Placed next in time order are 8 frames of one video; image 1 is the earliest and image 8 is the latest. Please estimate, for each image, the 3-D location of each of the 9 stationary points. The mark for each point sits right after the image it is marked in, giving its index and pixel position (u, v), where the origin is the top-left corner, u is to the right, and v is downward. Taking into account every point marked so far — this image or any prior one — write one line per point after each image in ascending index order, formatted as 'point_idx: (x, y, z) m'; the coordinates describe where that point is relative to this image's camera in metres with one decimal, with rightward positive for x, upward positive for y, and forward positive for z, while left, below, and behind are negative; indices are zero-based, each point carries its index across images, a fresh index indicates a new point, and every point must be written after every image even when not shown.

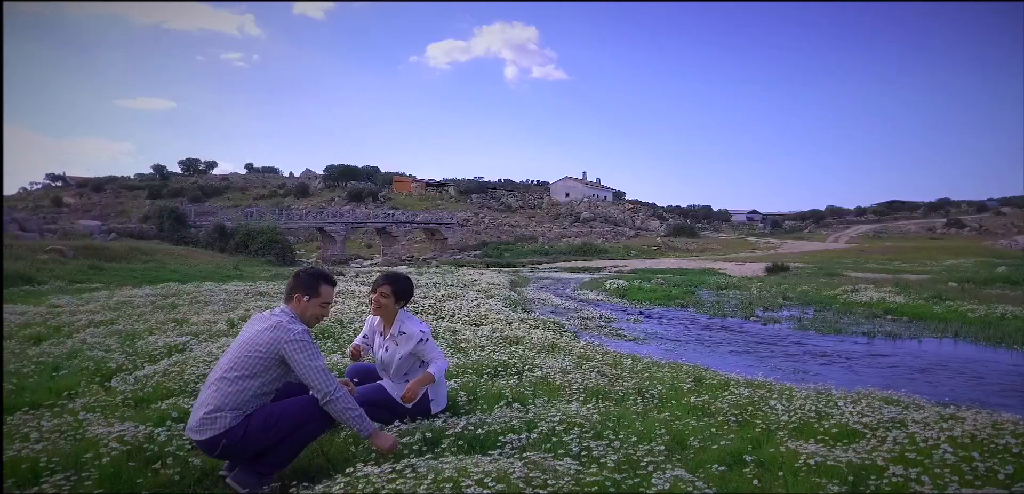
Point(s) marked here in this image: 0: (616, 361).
0: (+1.9, -2.0, +11.1) m
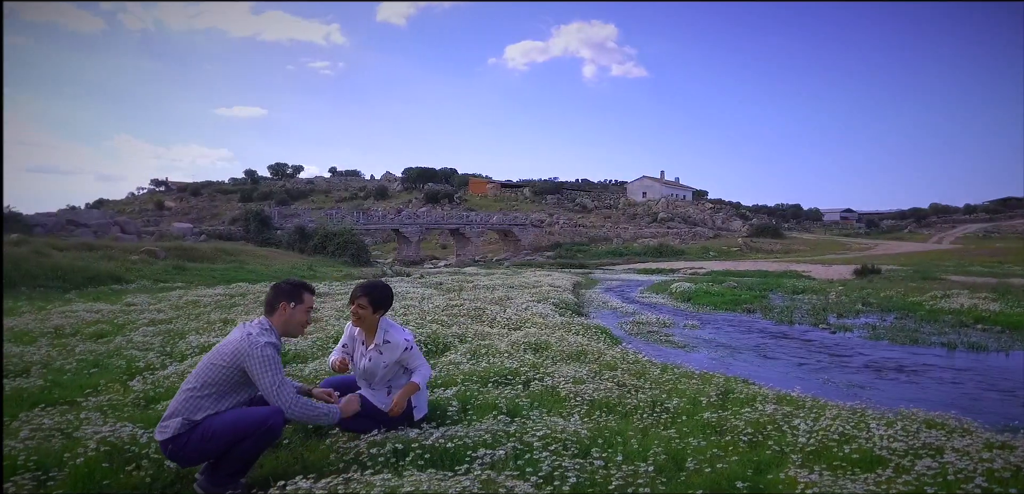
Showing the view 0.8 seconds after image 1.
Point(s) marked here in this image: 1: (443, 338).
0: (+2.3, -2.1, +10.6) m
1: (-1.4, -1.7, +11.6) m
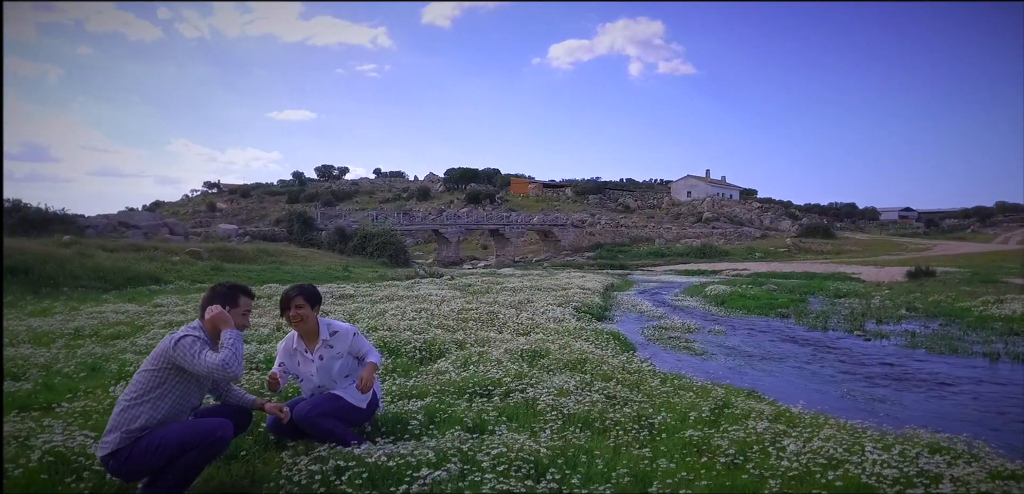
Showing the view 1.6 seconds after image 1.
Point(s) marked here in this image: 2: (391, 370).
0: (+2.2, -2.2, +10.1) m
1: (-1.4, -1.8, +11.4) m
2: (-1.8, -1.8, +9.0) m
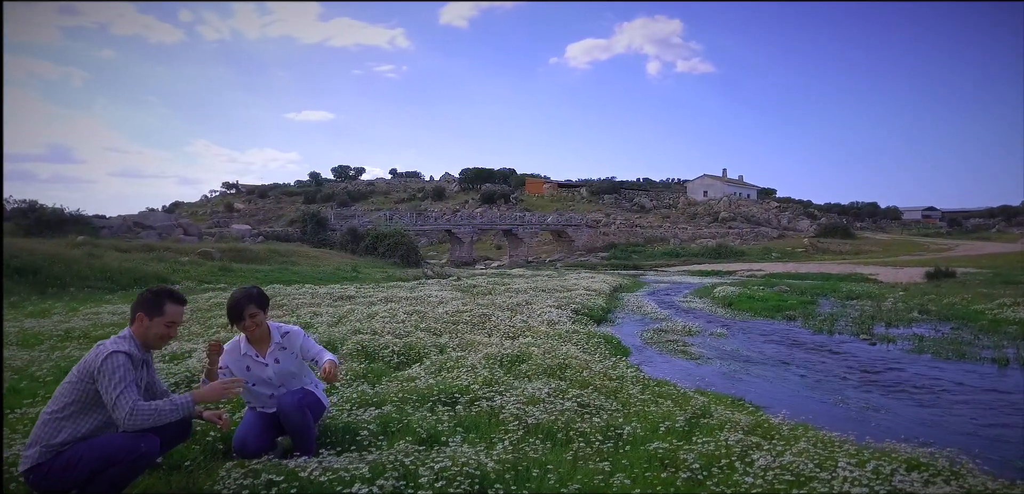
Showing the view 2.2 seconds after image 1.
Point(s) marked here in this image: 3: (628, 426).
0: (+1.8, -2.2, +9.9) m
1: (-1.7, -1.9, +11.2) m
2: (-2.2, -1.9, +8.8) m
3: (+1.4, -2.2, +7.4) m
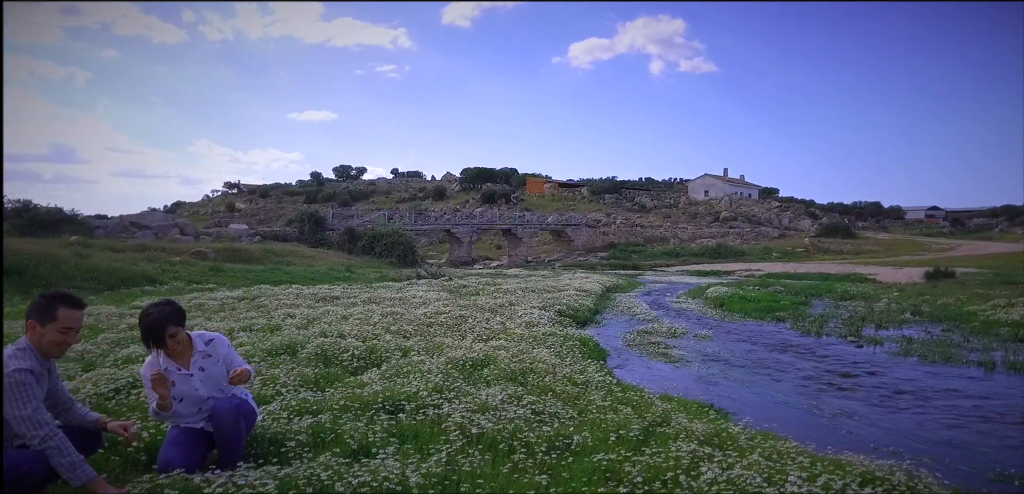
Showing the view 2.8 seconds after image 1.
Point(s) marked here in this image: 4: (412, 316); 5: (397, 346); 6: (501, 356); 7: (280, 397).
0: (+1.2, -2.2, +9.6) m
1: (-2.3, -1.9, +10.9) m
2: (-2.9, -1.9, +8.5) m
3: (+0.8, -2.2, +7.1) m
4: (-2.8, -1.9, +17.2) m
5: (-2.2, -1.9, +11.6) m
6: (-0.2, -2.1, +11.4) m
7: (-2.9, -1.9, +7.6) m
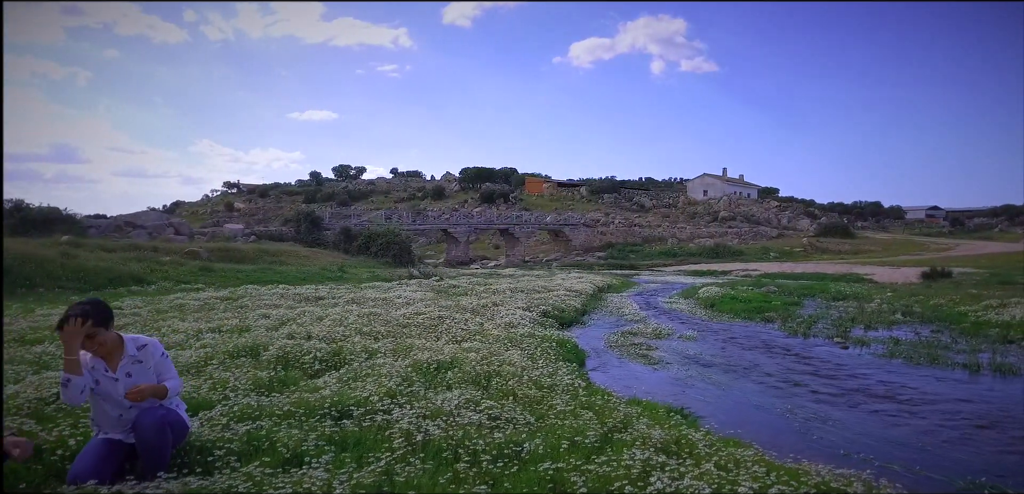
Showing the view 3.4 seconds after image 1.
0: (+0.6, -2.2, +9.3) m
1: (-2.9, -1.9, +10.7) m
2: (-3.5, -1.9, +8.3) m
3: (+0.2, -2.2, +6.8) m
4: (-3.4, -1.9, +17.0) m
5: (-2.8, -1.9, +11.4) m
6: (-0.8, -2.0, +11.2) m
7: (-3.5, -1.9, +7.3) m
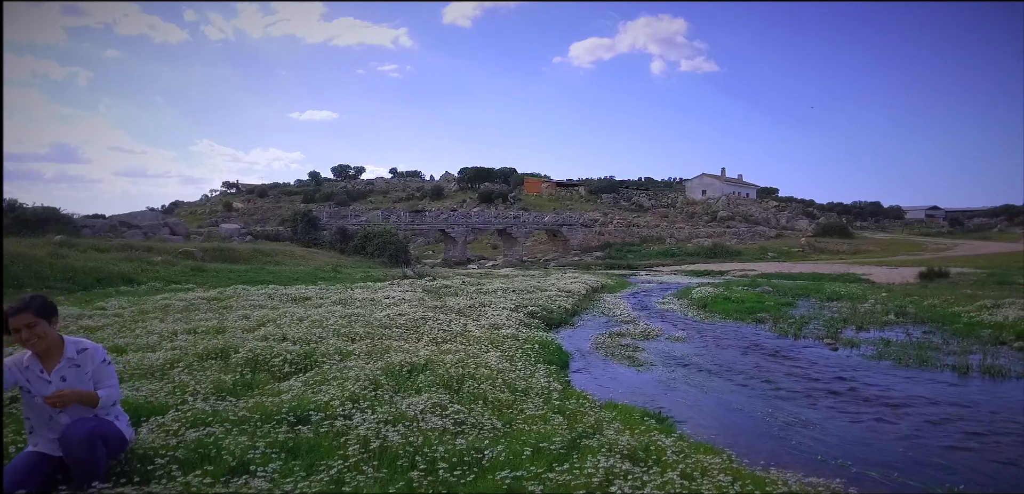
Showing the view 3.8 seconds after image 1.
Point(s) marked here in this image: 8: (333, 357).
0: (+0.2, -2.2, +9.1) m
1: (-3.3, -1.9, +10.5) m
2: (-3.9, -1.9, +8.0) m
3: (-0.2, -2.2, +6.6) m
4: (-3.8, -1.9, +16.8) m
5: (-3.2, -1.9, +11.2) m
6: (-1.2, -2.1, +10.9) m
7: (-3.9, -1.9, +7.1) m
8: (-3.1, -1.9, +10.5) m
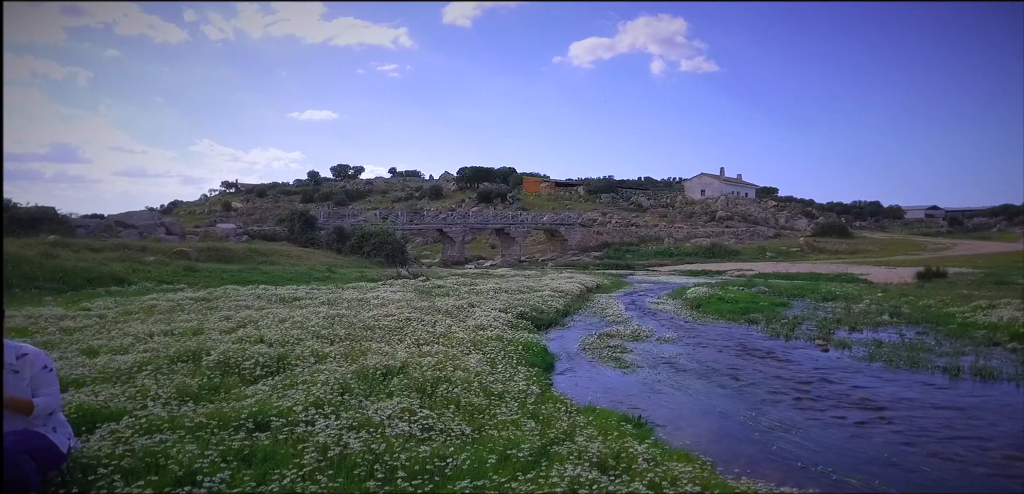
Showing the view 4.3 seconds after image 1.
0: (-0.2, -2.2, +8.9) m
1: (-3.7, -1.9, +10.2) m
2: (-4.2, -1.9, +7.8) m
3: (-0.6, -2.2, +6.4) m
4: (-4.2, -1.9, +16.5) m
5: (-3.6, -1.9, +10.9) m
6: (-1.6, -2.1, +10.7) m
7: (-4.3, -1.9, +6.9) m
8: (-3.4, -1.9, +10.2) m
